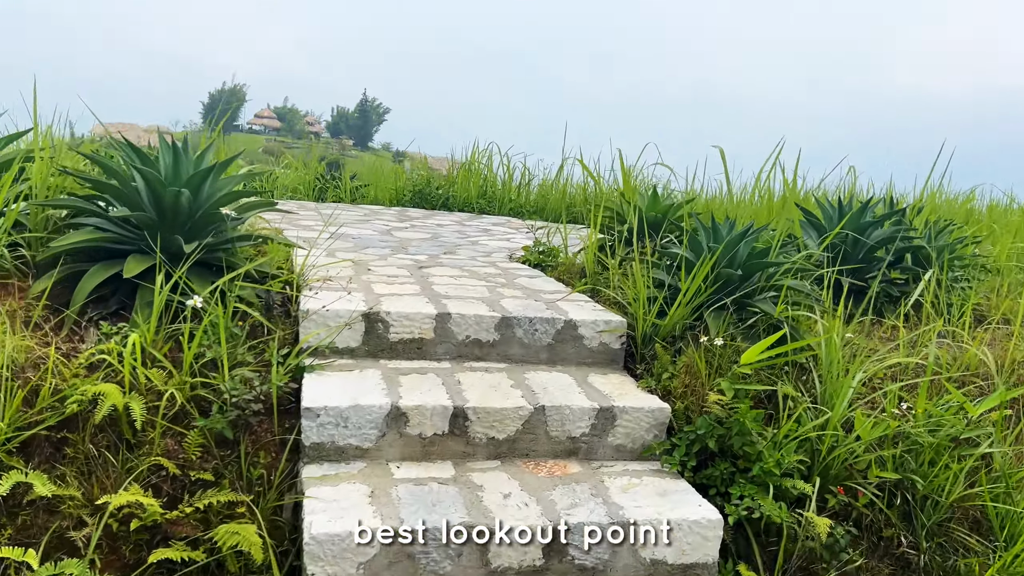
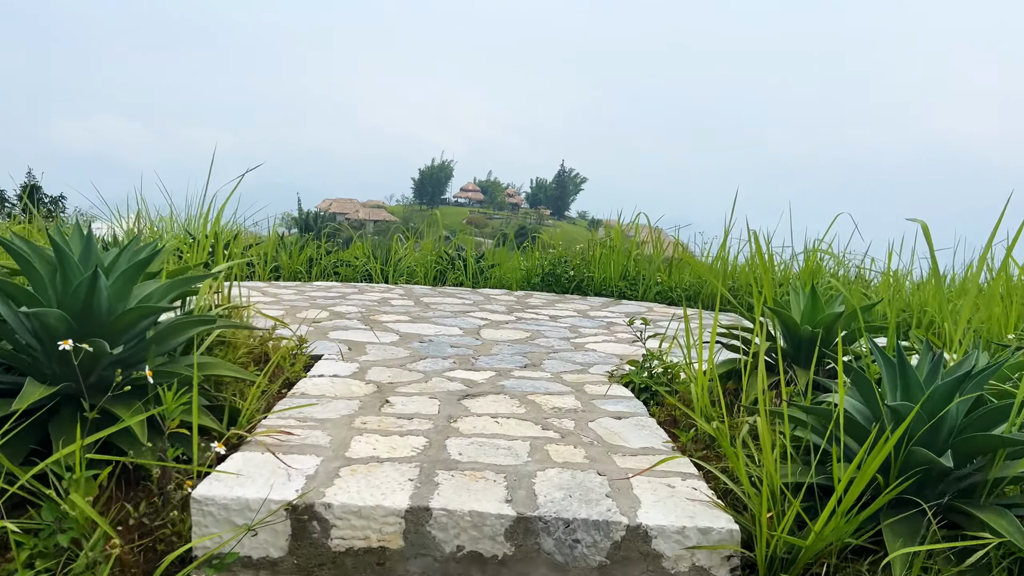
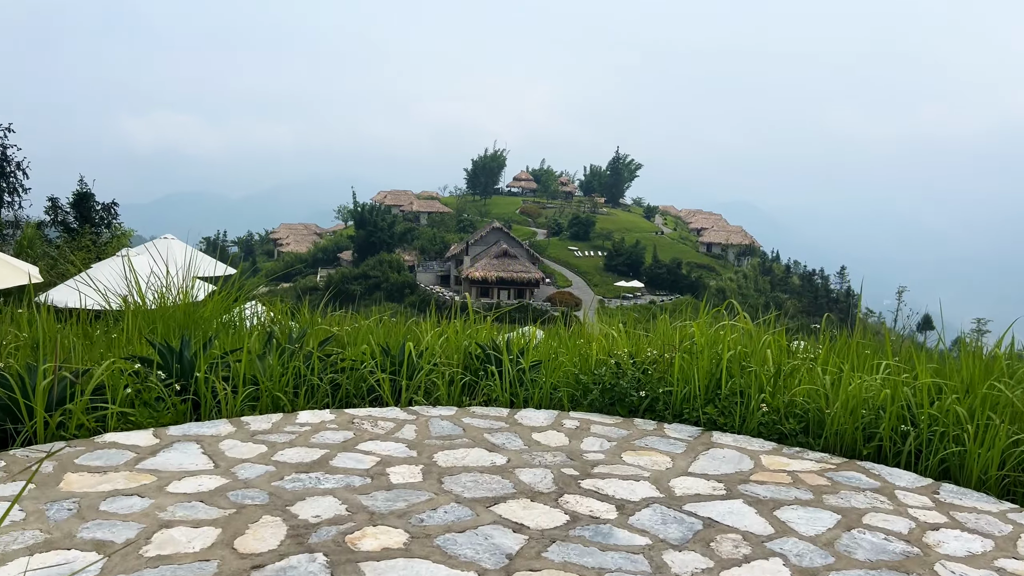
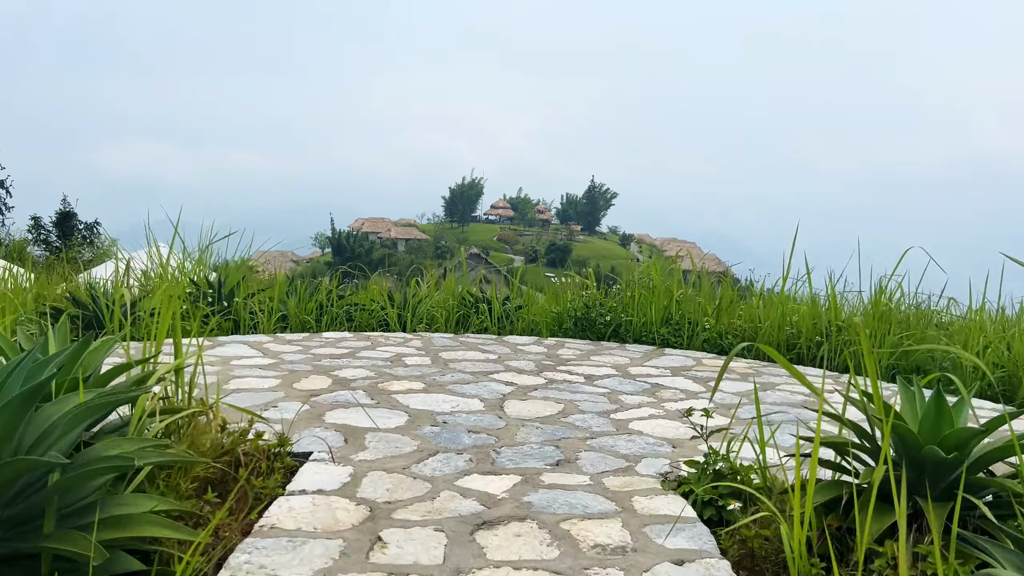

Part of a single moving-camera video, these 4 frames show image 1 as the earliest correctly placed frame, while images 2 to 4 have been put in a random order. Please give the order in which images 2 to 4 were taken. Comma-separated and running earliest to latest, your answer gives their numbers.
2, 4, 3
